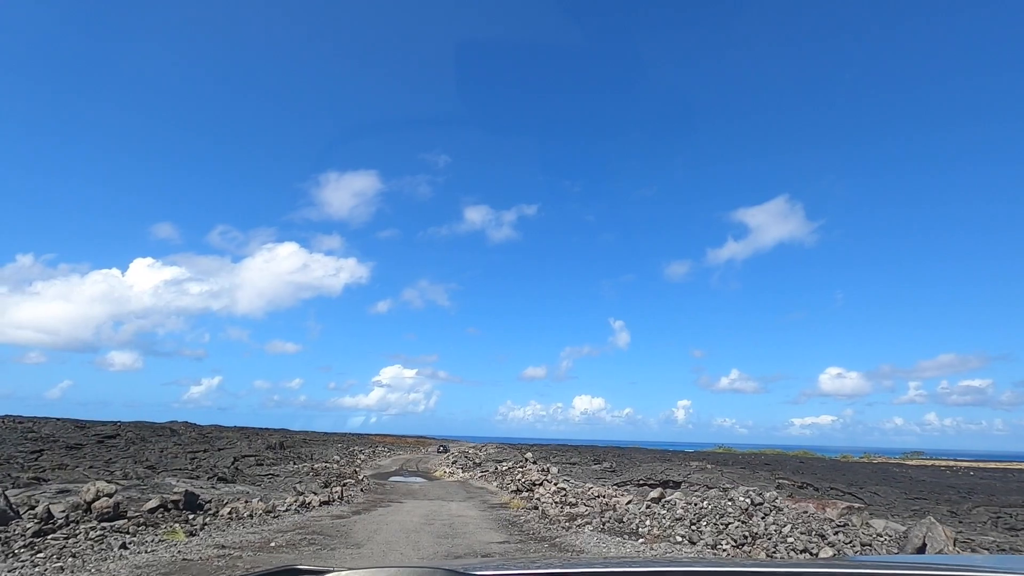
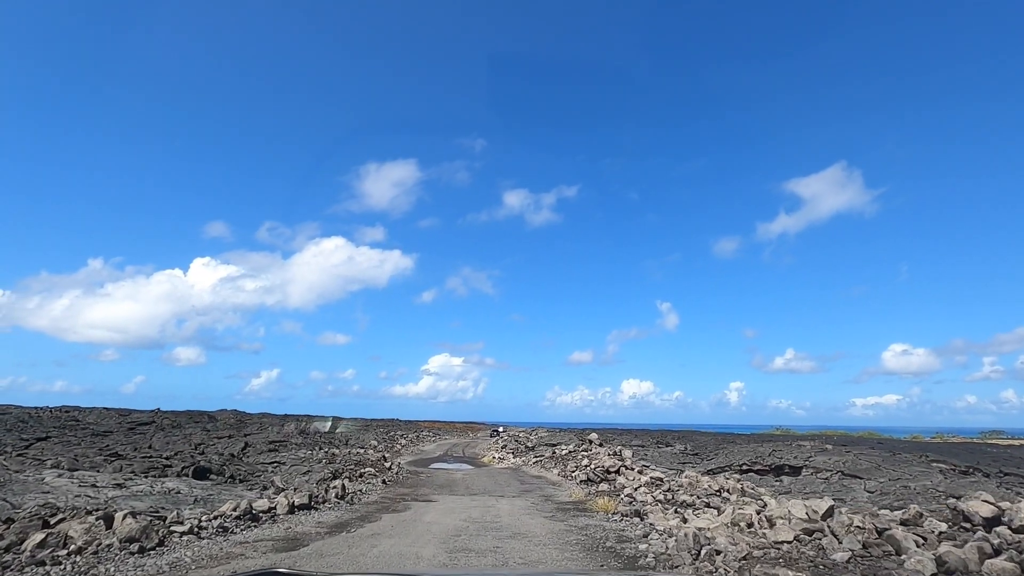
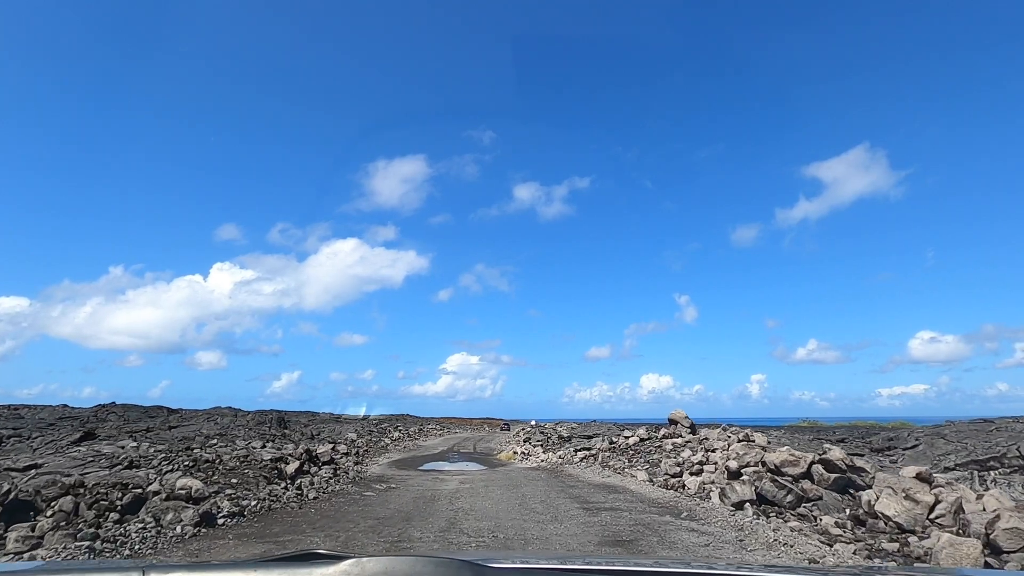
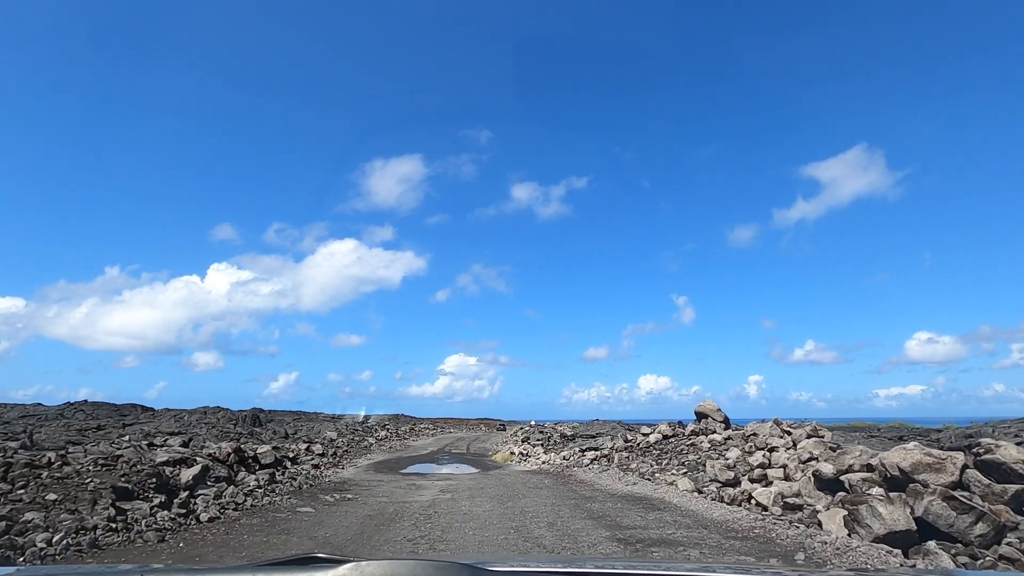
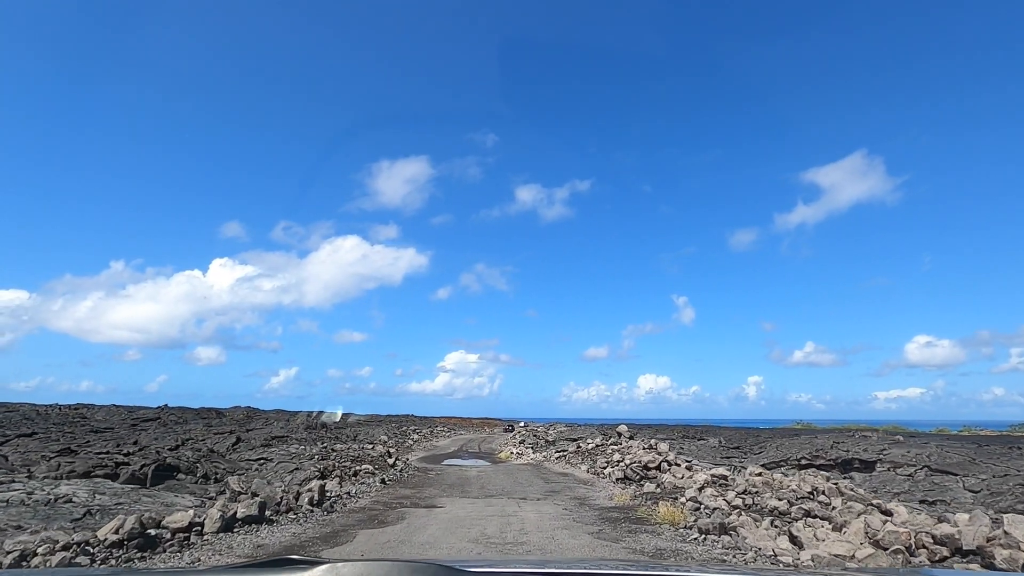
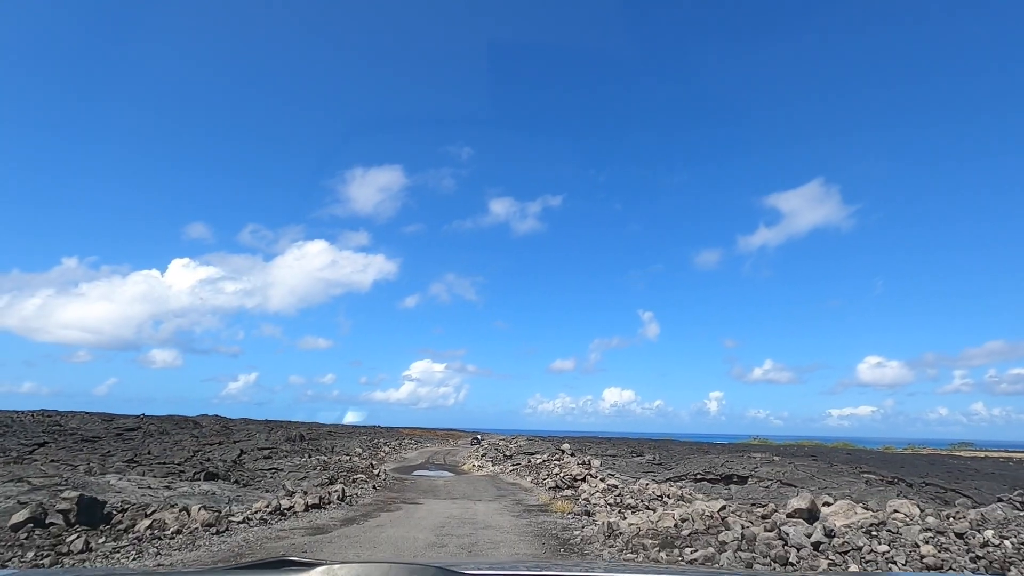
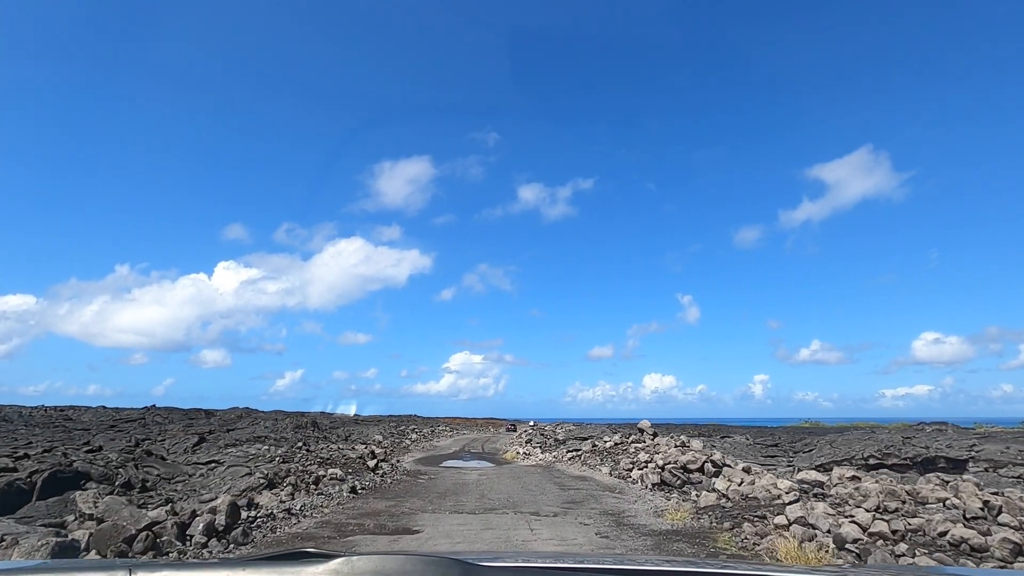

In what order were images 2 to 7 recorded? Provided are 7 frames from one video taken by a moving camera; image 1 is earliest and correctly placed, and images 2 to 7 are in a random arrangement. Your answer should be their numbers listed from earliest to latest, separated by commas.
6, 2, 5, 7, 3, 4
